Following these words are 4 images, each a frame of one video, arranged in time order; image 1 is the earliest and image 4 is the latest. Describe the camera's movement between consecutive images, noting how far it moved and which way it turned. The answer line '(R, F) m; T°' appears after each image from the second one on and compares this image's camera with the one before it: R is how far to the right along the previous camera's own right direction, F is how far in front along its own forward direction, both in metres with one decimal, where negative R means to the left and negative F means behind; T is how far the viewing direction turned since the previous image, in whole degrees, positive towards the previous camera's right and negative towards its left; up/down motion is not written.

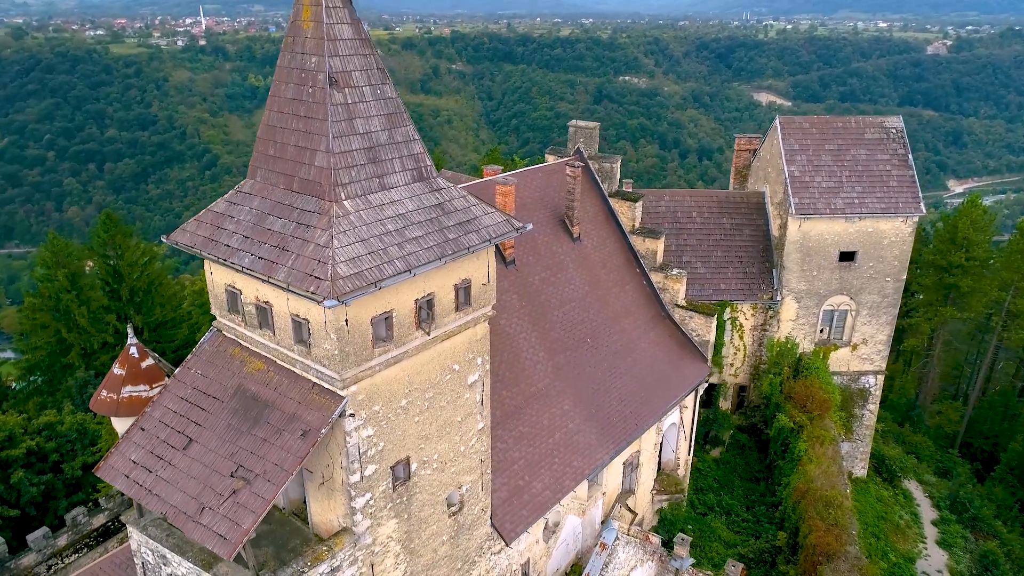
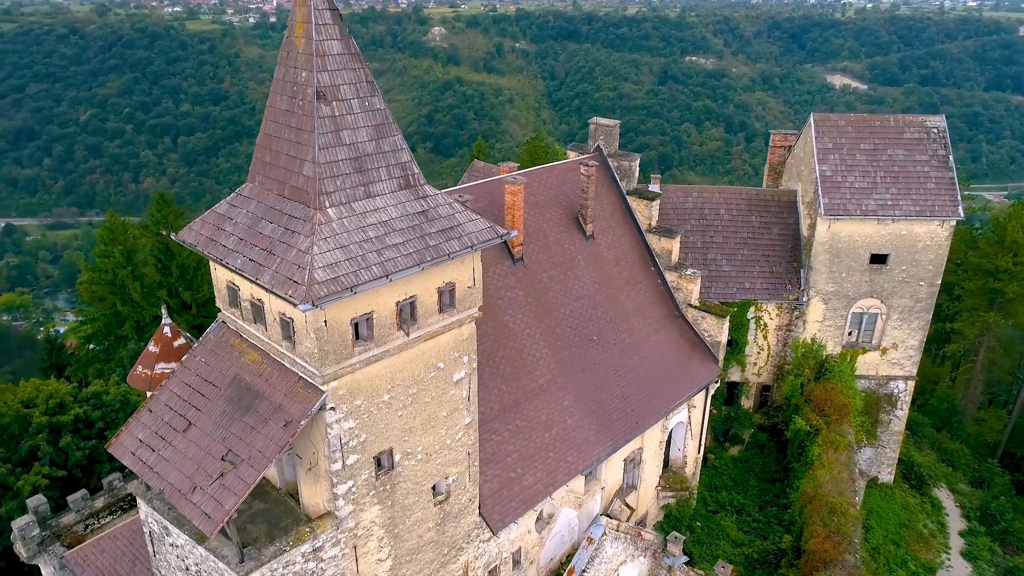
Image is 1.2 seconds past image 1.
(+1.0, -0.3) m; -4°
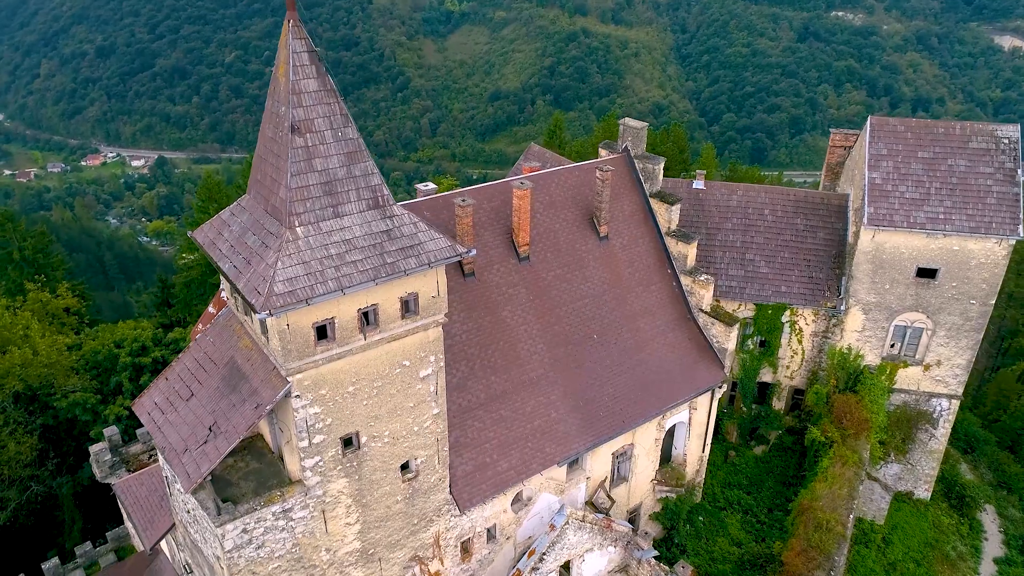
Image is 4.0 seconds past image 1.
(+2.4, -0.8) m; -9°
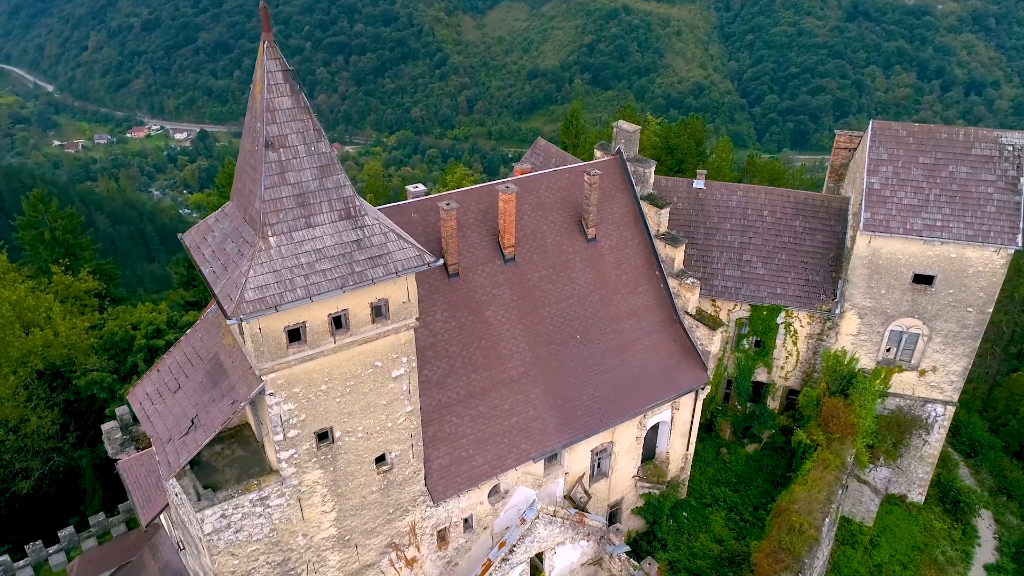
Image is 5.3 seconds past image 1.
(+1.1, -0.5) m; -3°
